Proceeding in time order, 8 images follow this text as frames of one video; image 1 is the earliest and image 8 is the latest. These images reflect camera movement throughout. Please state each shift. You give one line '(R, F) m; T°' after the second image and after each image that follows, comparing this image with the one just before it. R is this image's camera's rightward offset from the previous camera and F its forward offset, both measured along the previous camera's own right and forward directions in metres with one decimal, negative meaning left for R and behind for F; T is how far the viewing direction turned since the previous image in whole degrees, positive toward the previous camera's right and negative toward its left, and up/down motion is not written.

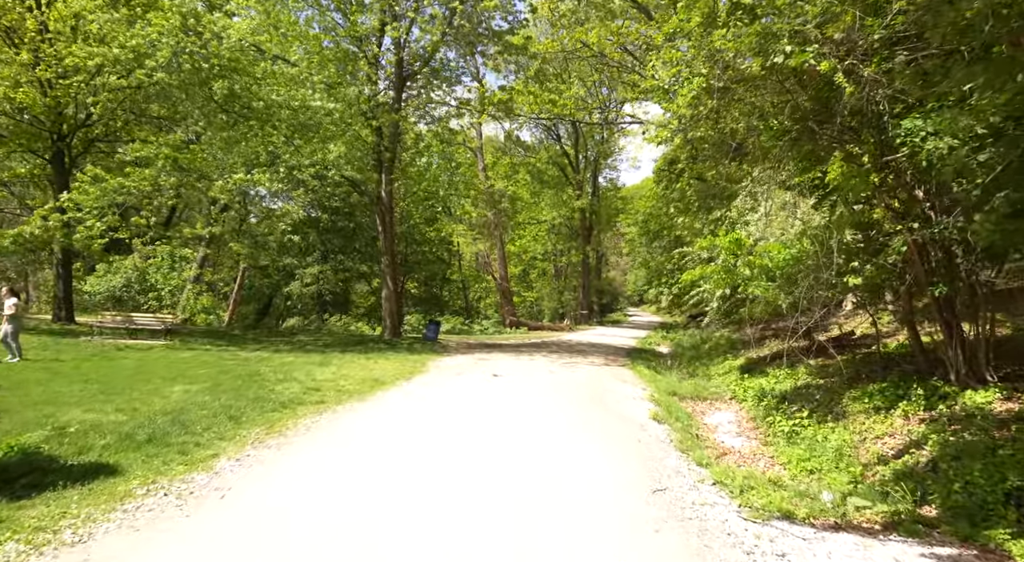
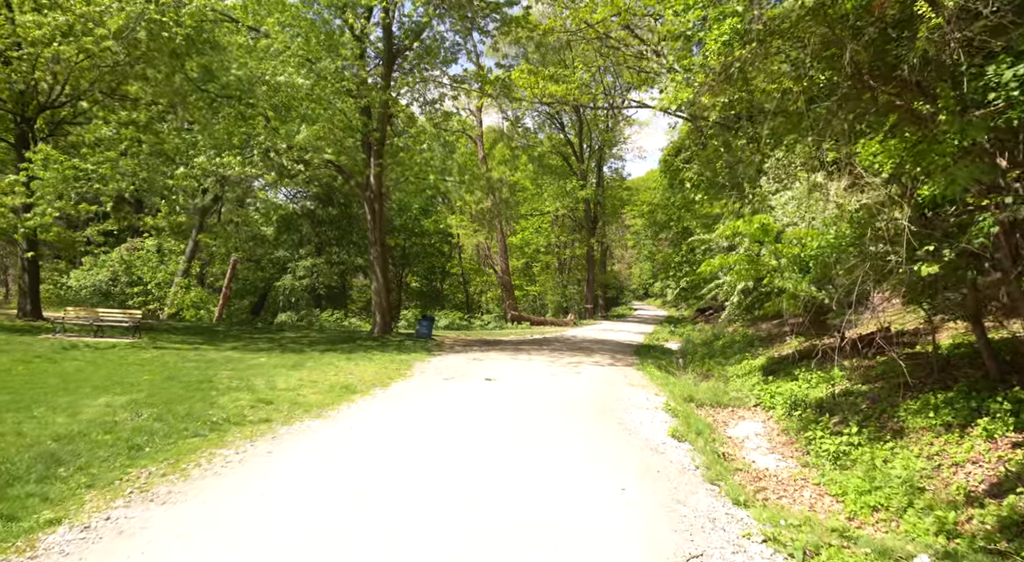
(+0.1, +1.5) m; 0°
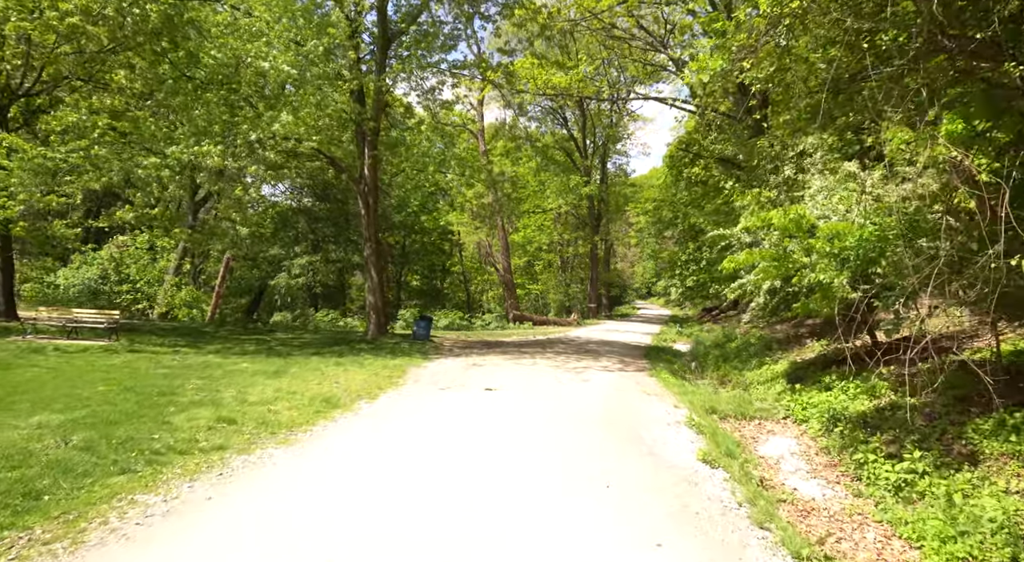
(0.0, +1.1) m; 0°
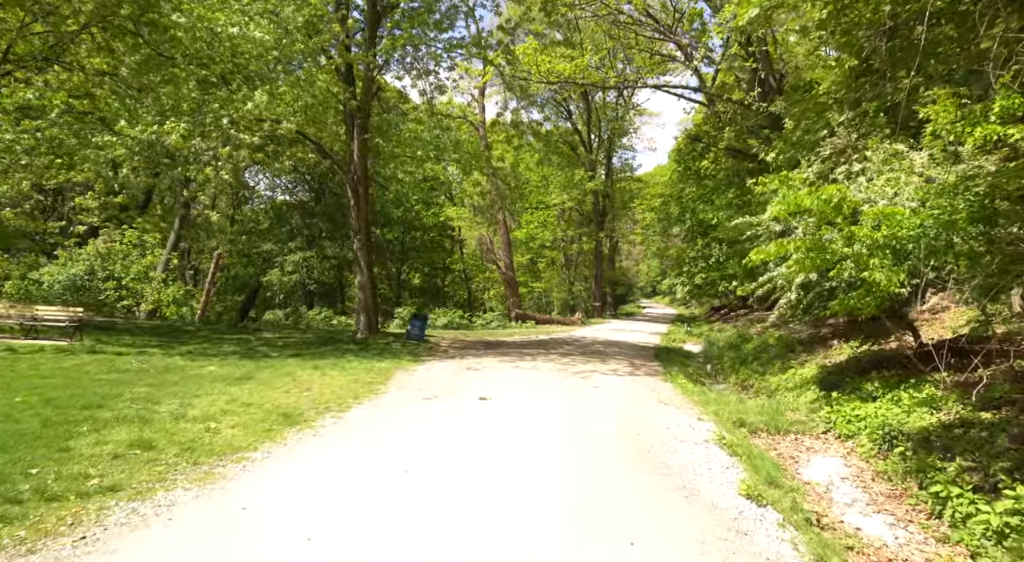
(+0.1, +1.3) m; 0°
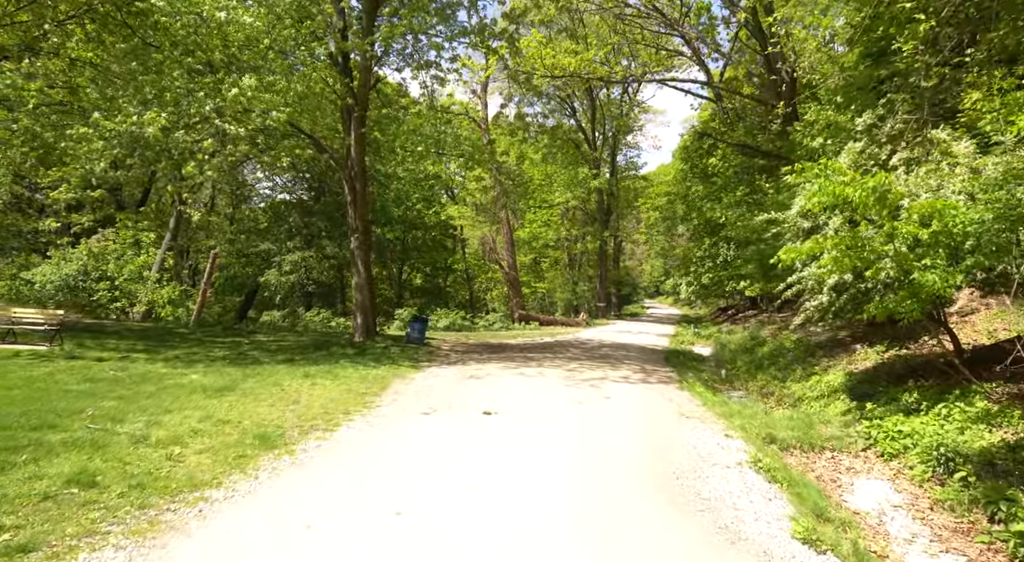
(-0.1, +0.8) m; 0°
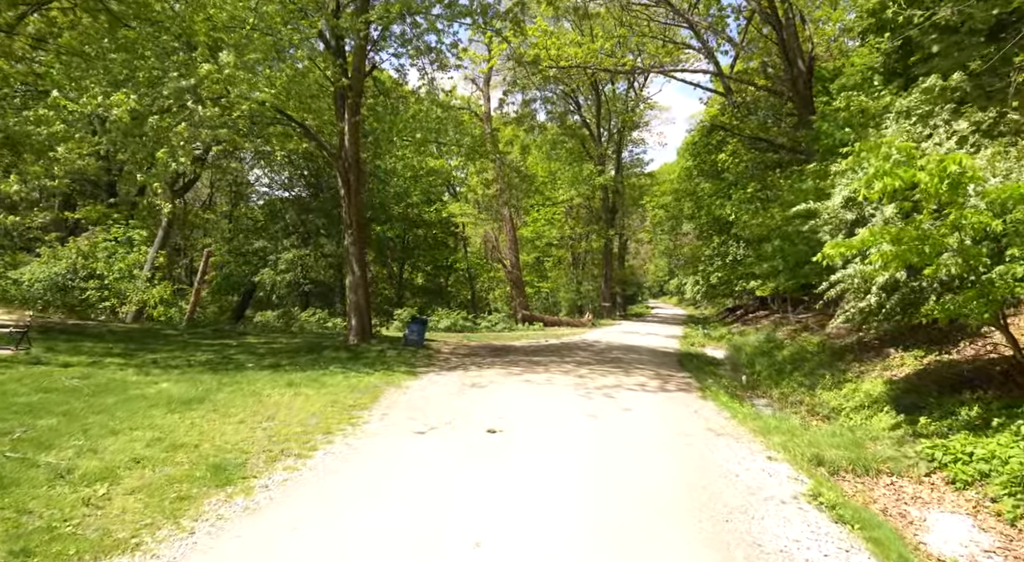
(-0.1, +1.1) m; 0°
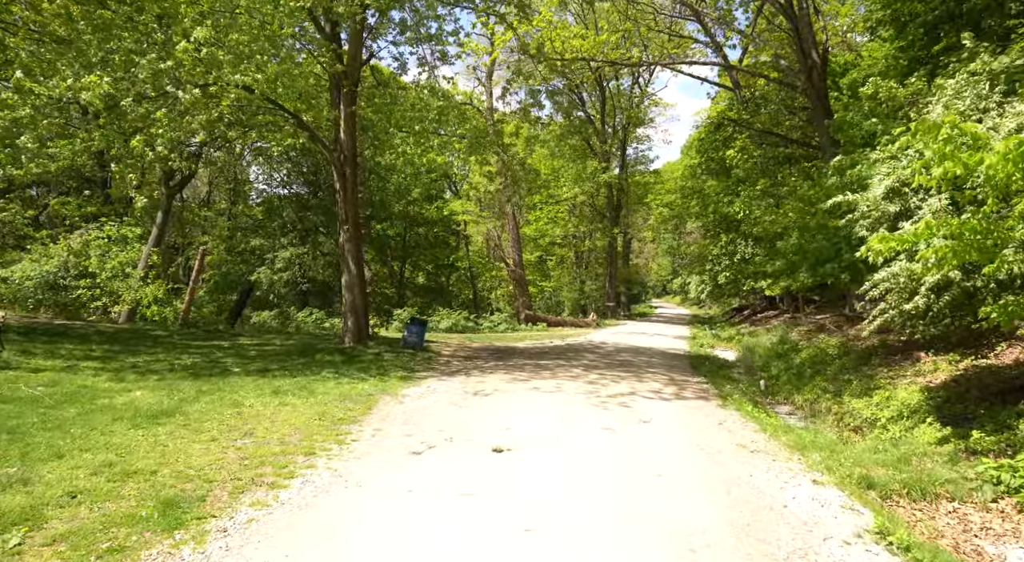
(-0.1, +0.8) m; 0°
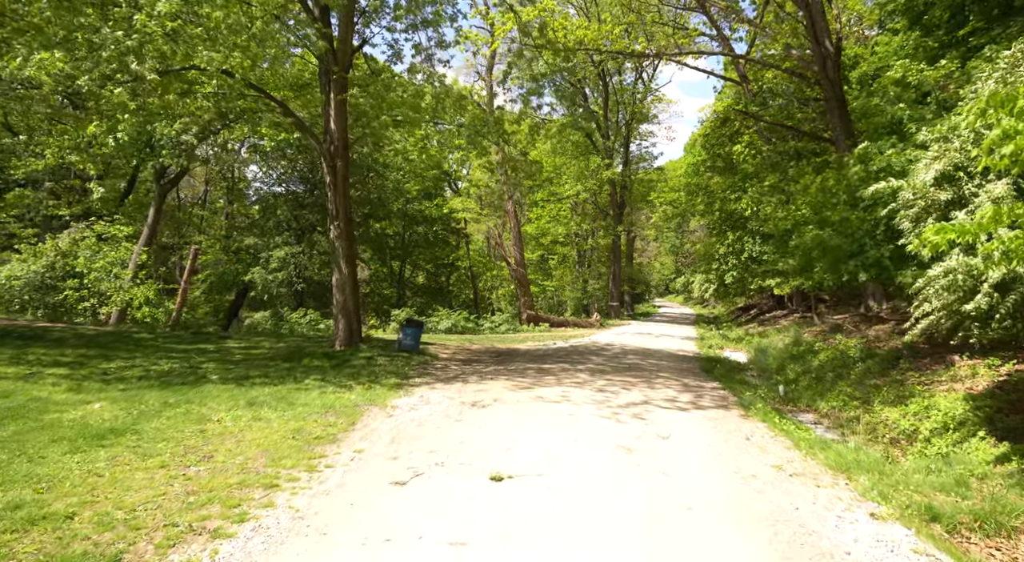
(0.0, +0.9) m; 0°
